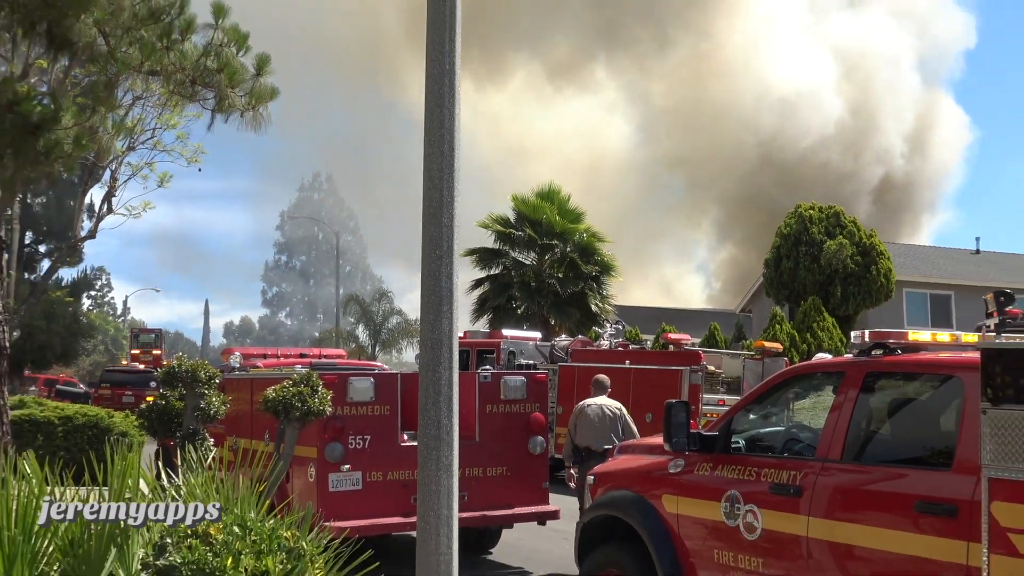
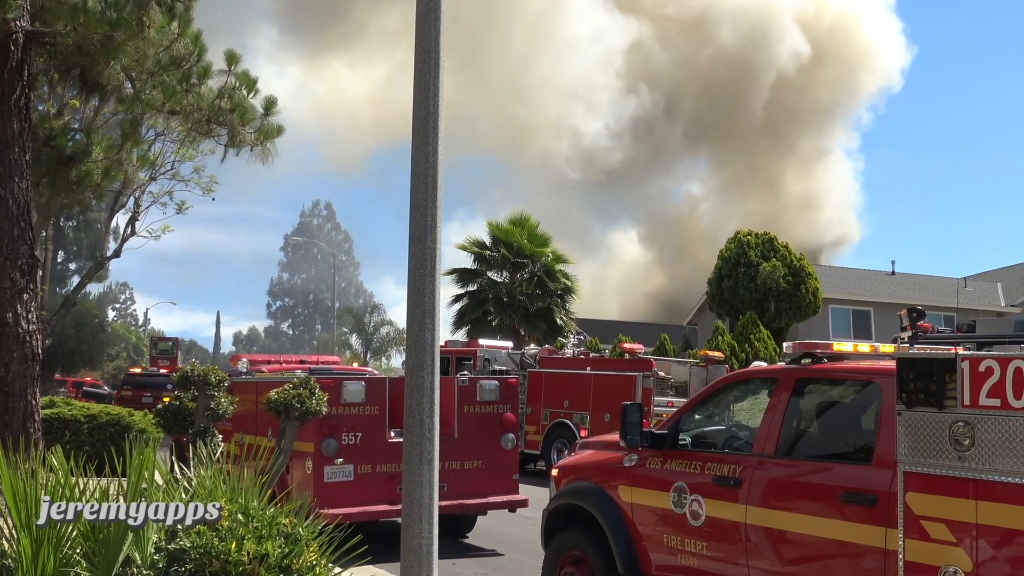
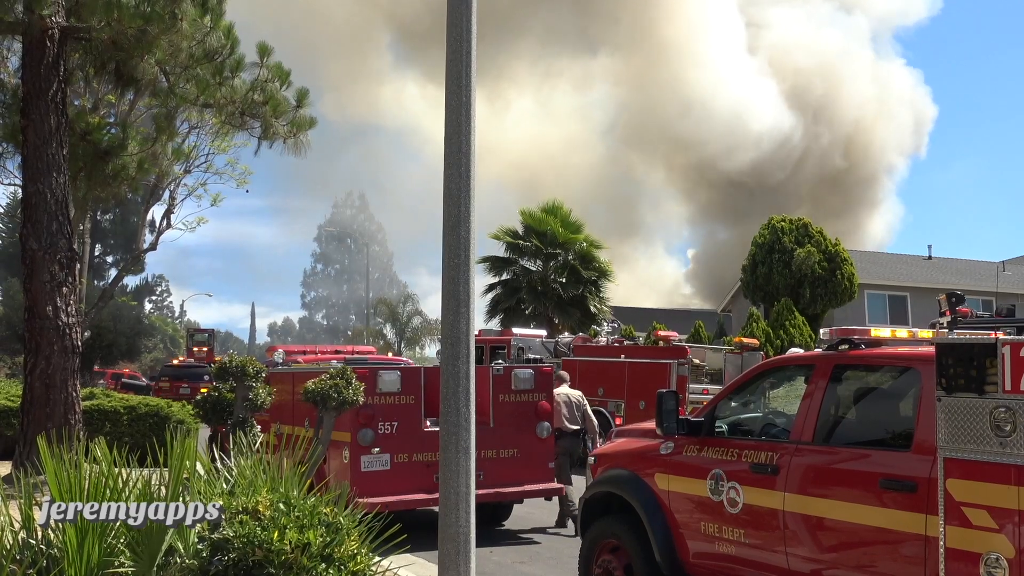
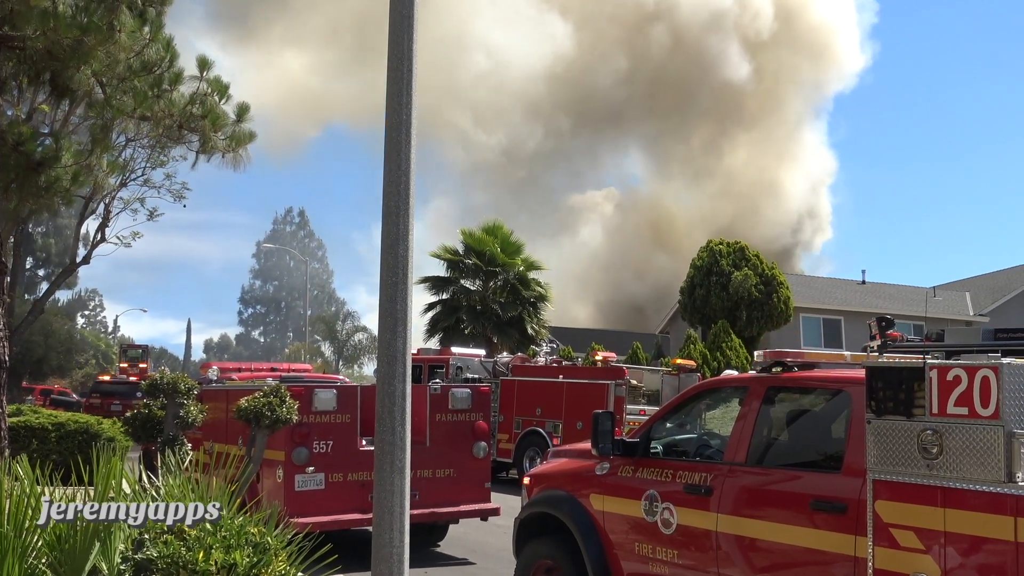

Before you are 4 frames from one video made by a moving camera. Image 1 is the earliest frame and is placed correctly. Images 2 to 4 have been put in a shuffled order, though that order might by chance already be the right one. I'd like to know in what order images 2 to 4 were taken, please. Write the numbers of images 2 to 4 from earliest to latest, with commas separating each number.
3, 2, 4
